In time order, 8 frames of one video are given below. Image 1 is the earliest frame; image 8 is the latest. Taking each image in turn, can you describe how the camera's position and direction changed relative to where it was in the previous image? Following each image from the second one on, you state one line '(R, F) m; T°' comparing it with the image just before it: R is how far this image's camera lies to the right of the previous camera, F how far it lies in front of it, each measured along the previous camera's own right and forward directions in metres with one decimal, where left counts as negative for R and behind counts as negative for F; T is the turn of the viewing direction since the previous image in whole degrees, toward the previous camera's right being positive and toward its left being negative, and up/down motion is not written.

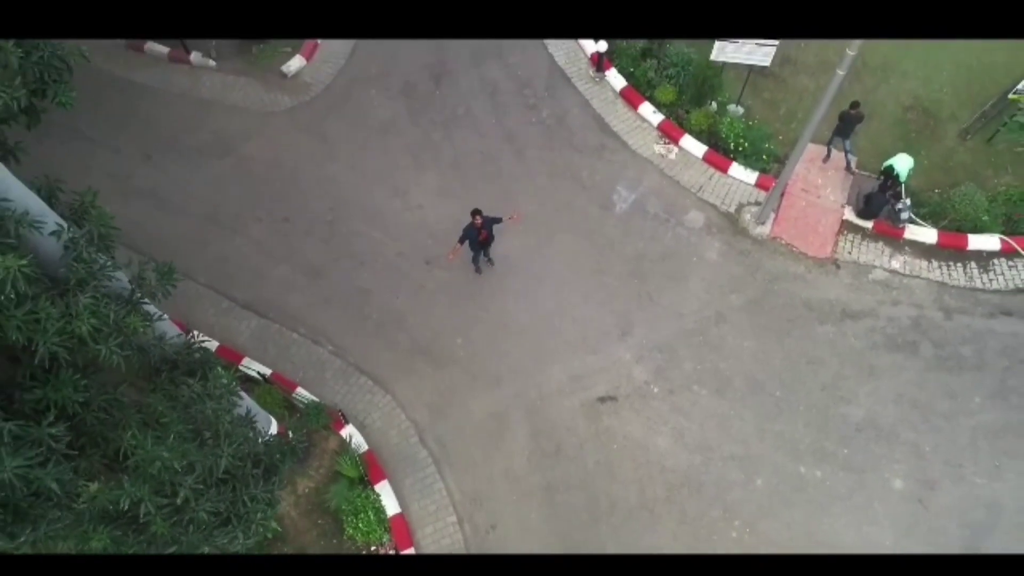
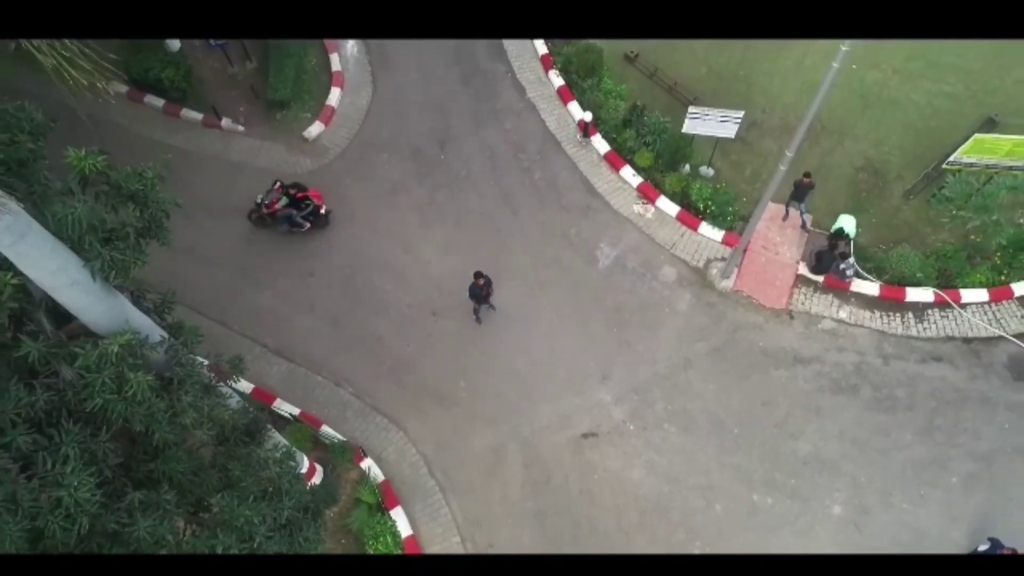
(0.0, -1.0) m; 0°
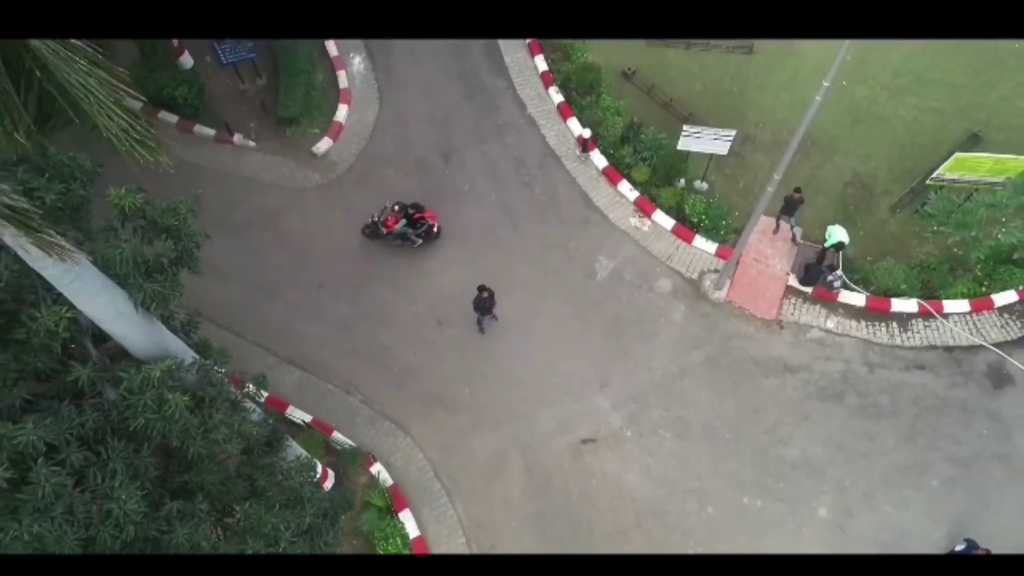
(0.0, -0.4) m; 0°
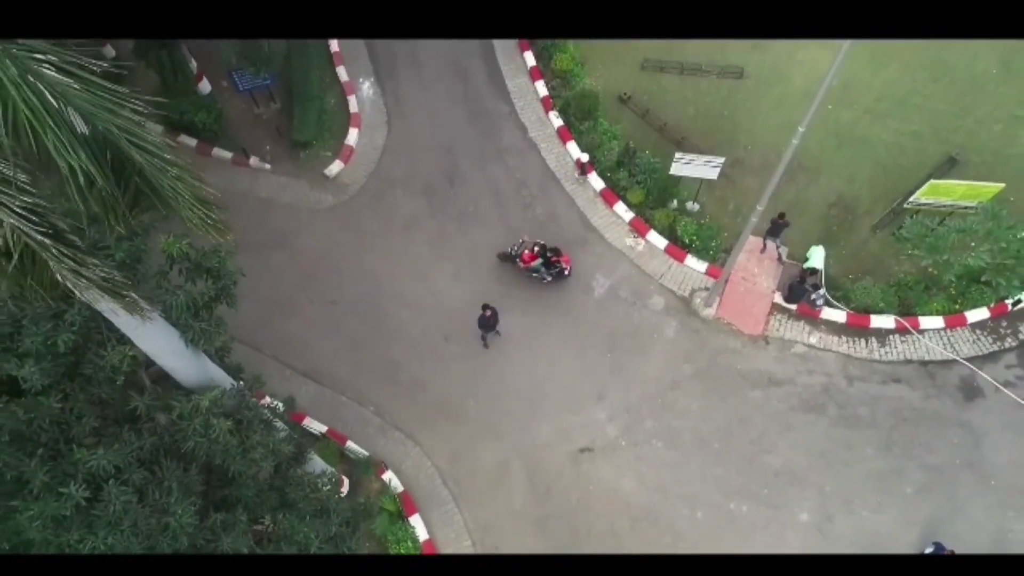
(0.0, -0.5) m; 0°
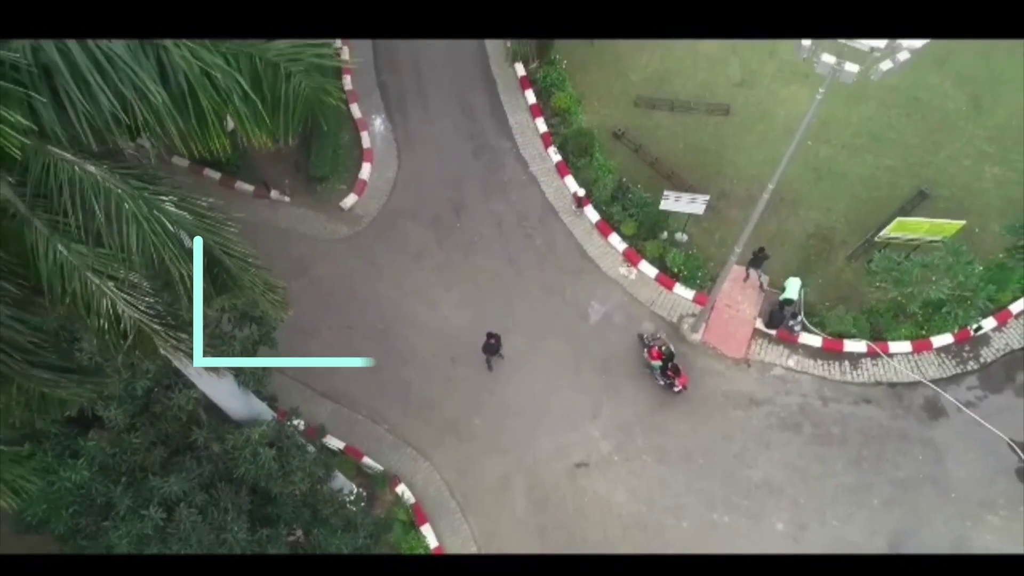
(0.0, -0.8) m; 0°
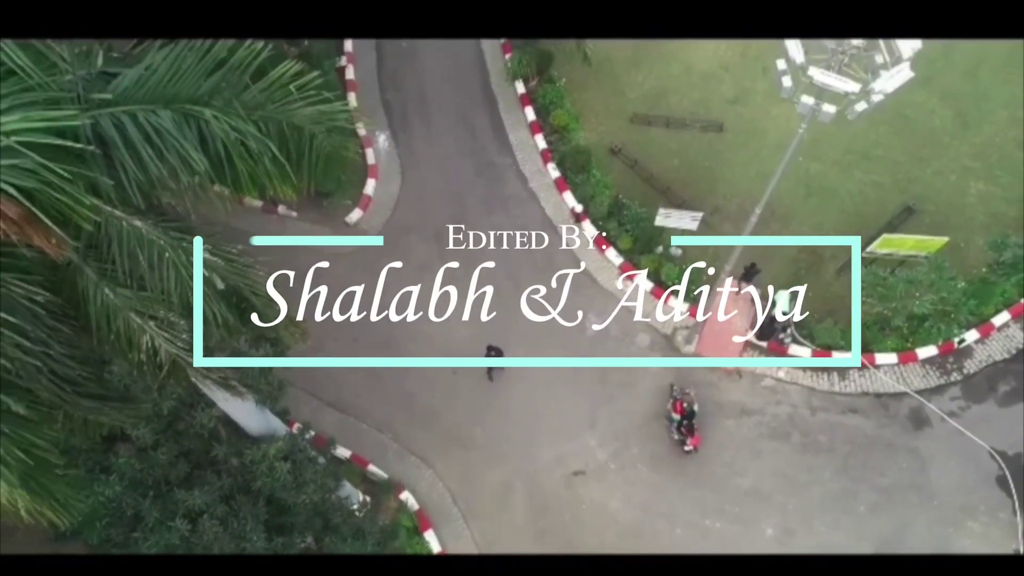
(0.0, -0.4) m; 0°
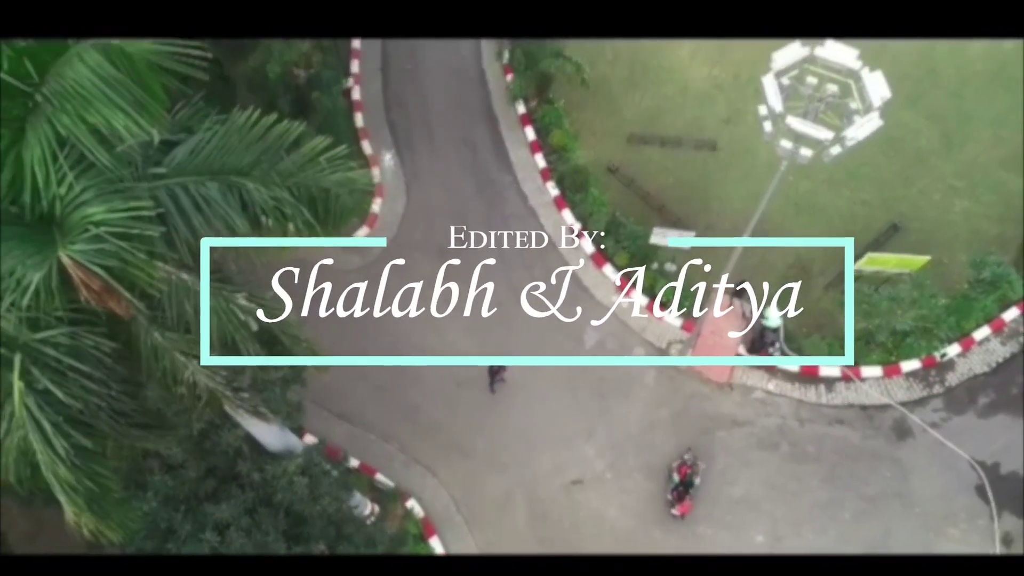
(0.0, -0.4) m; 0°
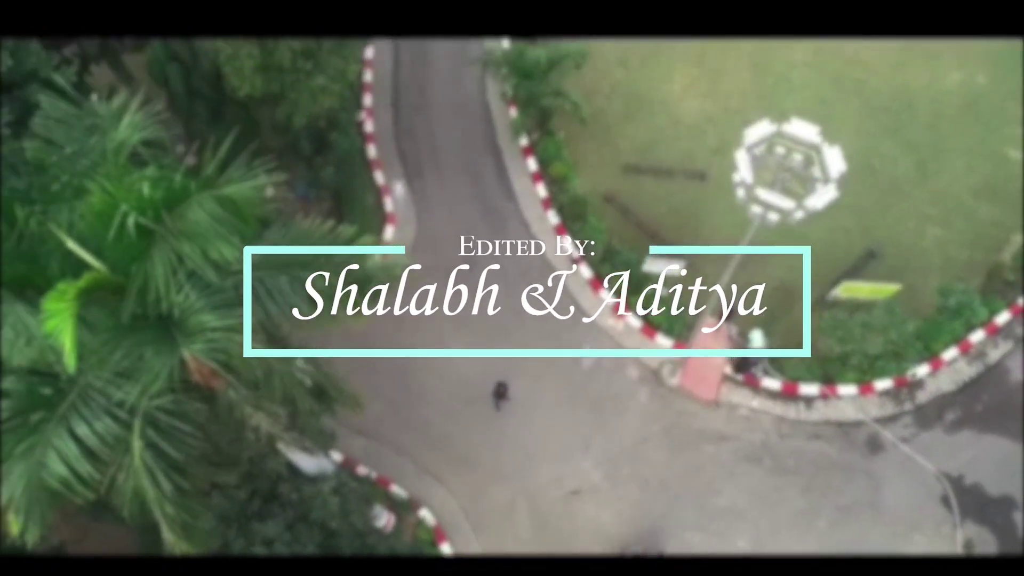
(-0.1, -0.9) m; 0°
